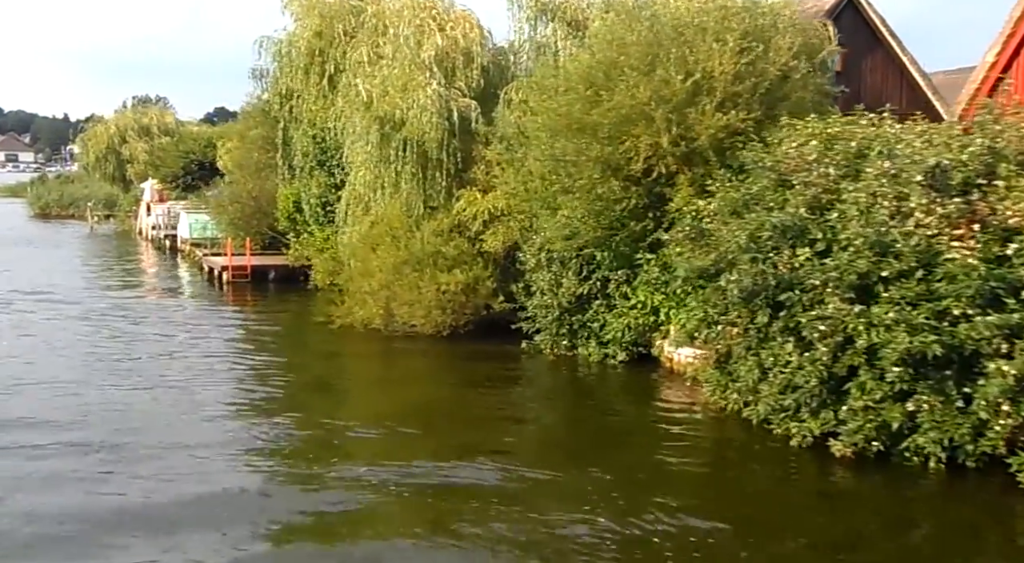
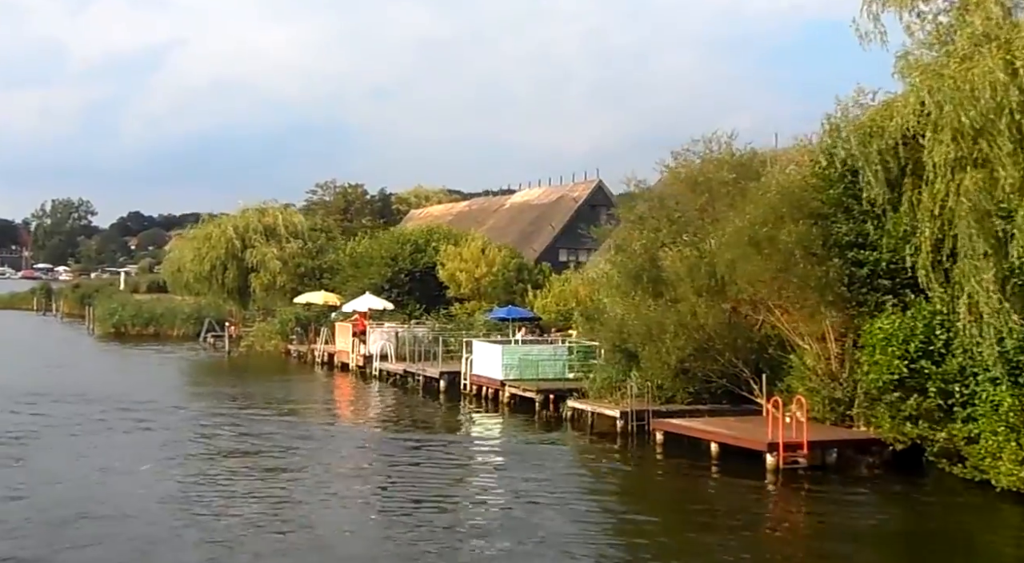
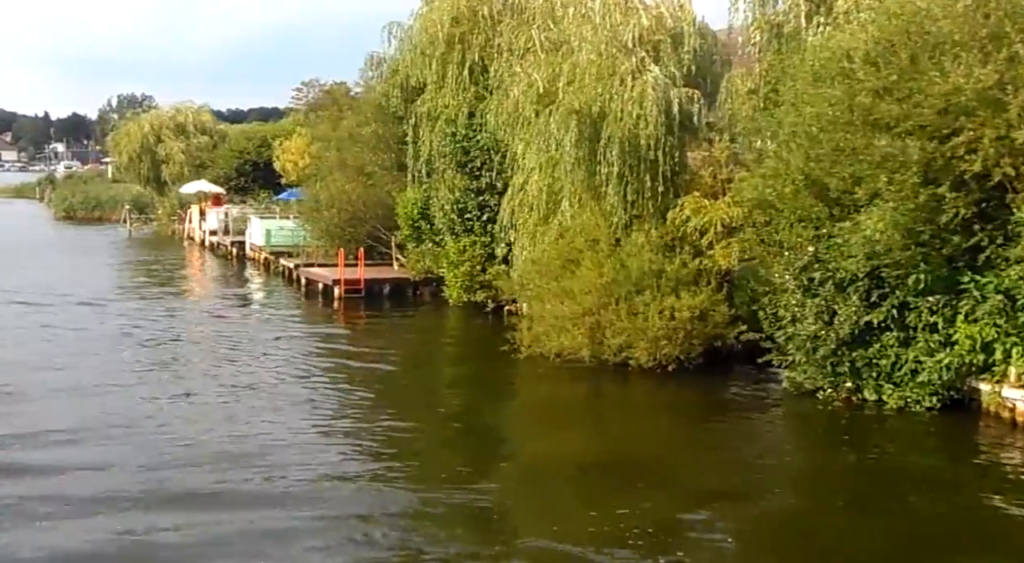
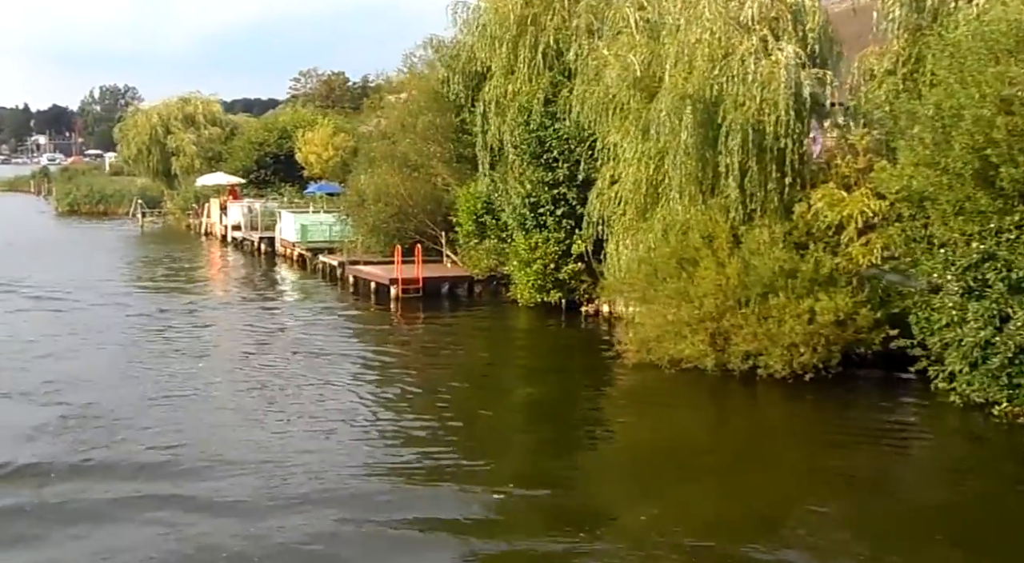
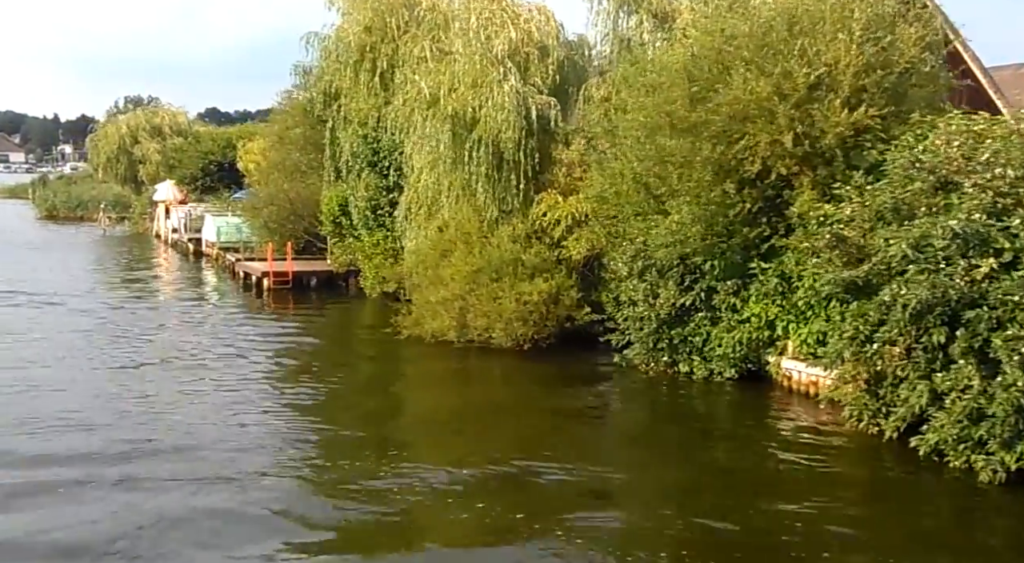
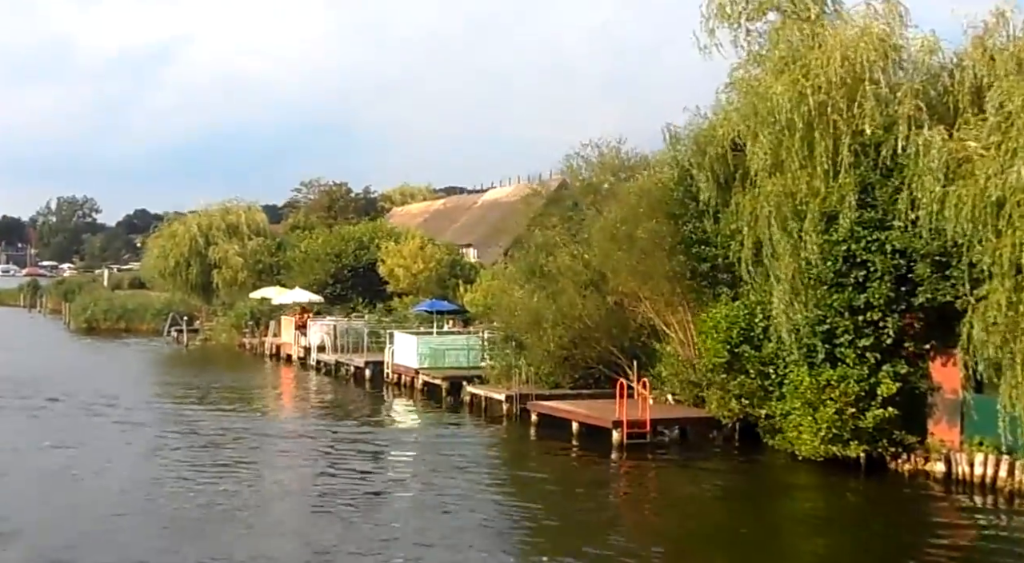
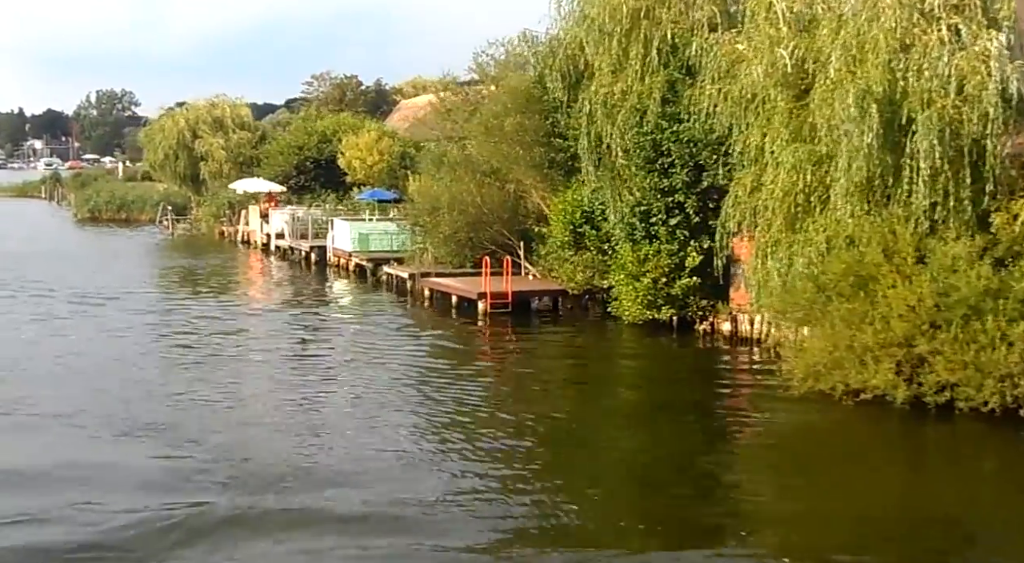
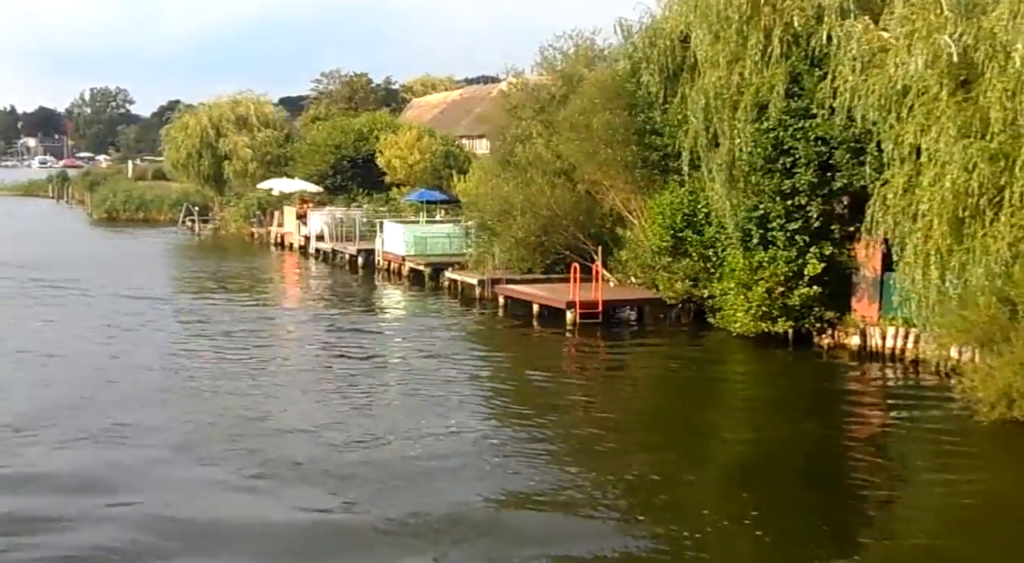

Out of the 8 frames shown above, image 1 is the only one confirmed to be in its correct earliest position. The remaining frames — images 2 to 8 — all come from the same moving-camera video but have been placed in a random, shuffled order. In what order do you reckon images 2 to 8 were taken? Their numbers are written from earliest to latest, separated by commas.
5, 3, 4, 7, 8, 6, 2
